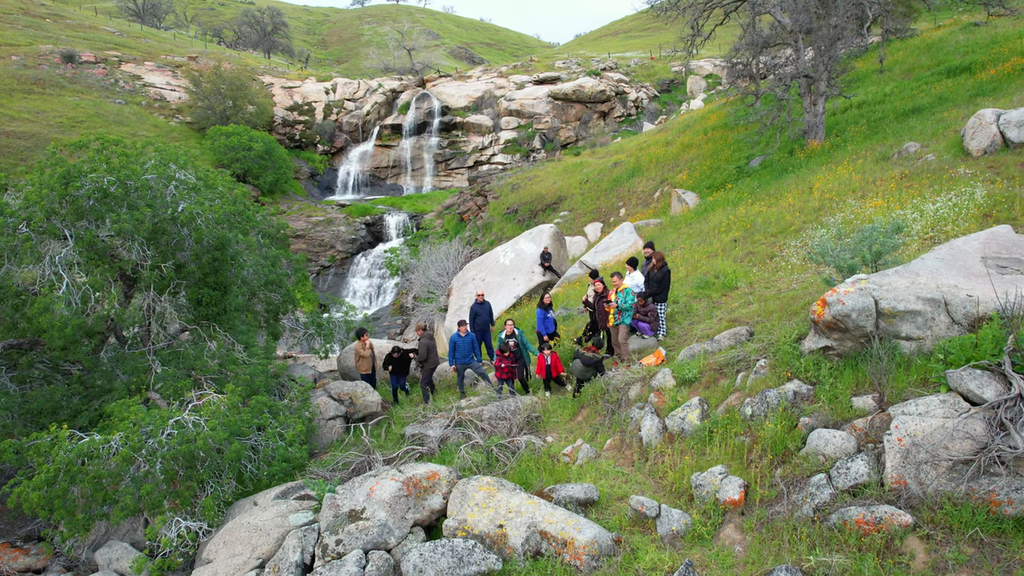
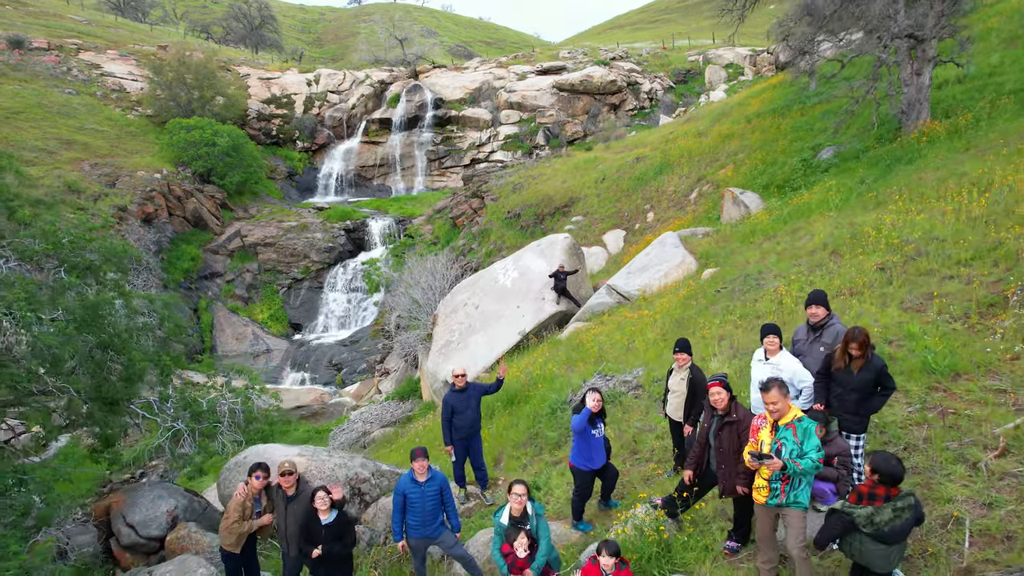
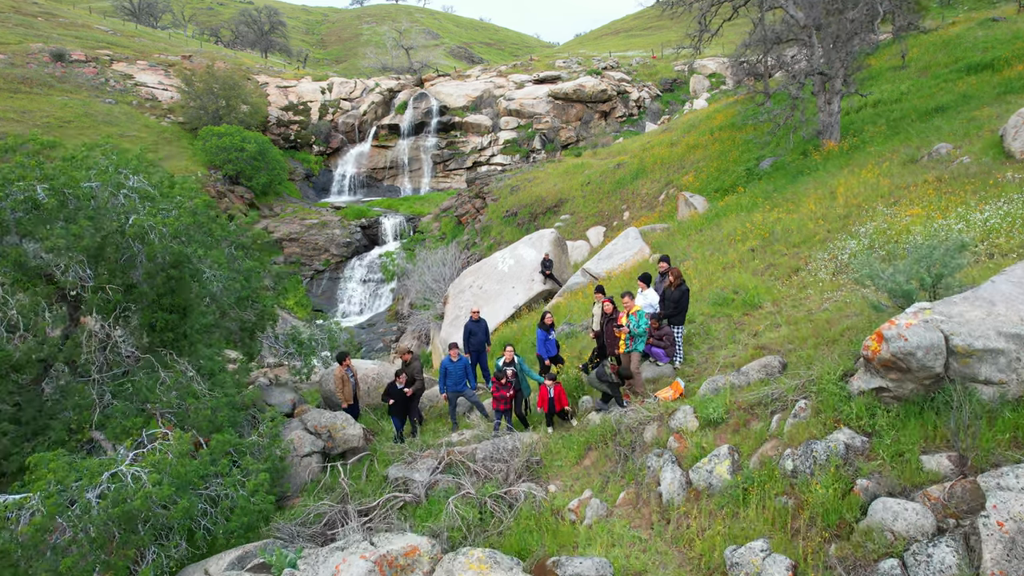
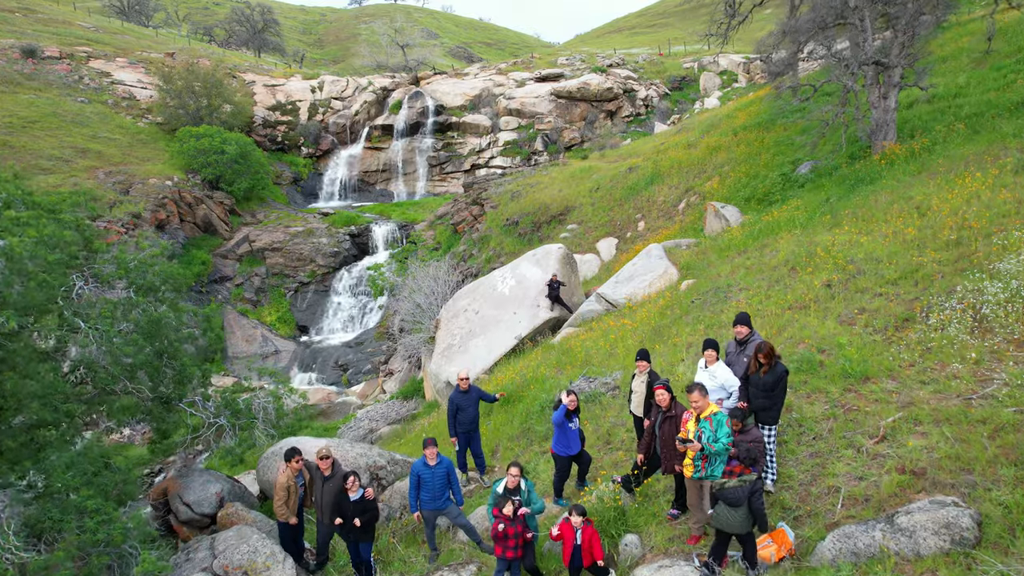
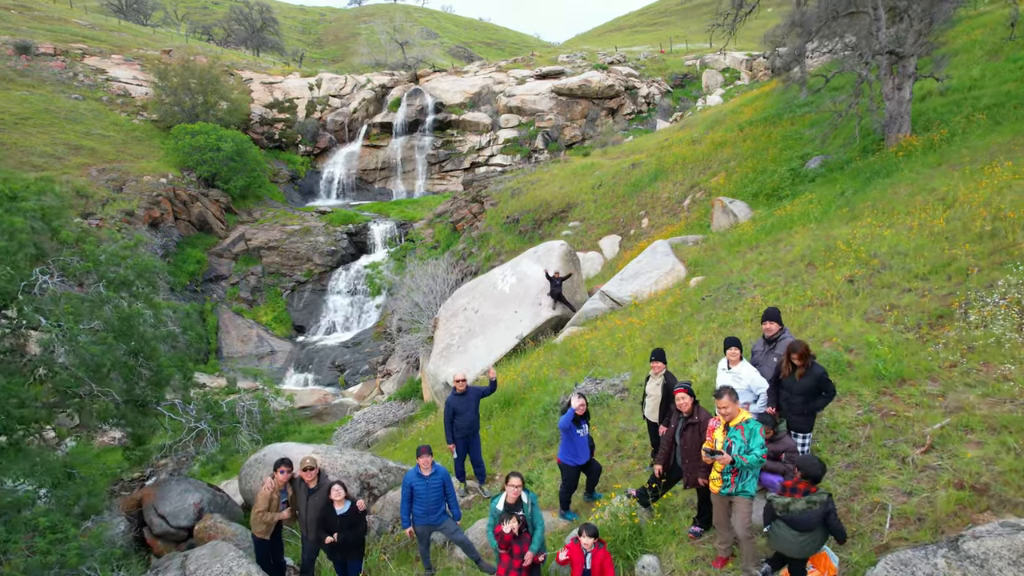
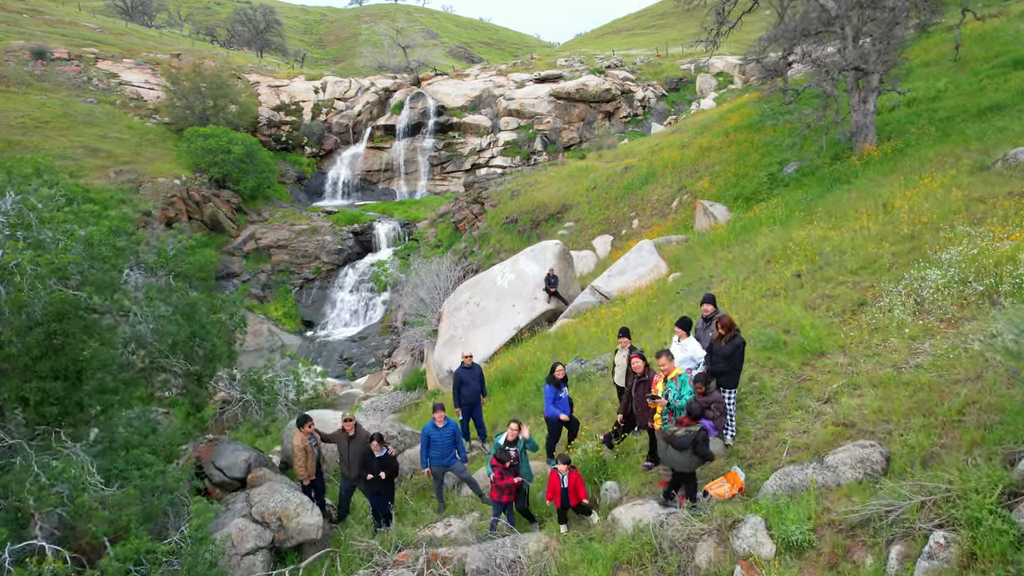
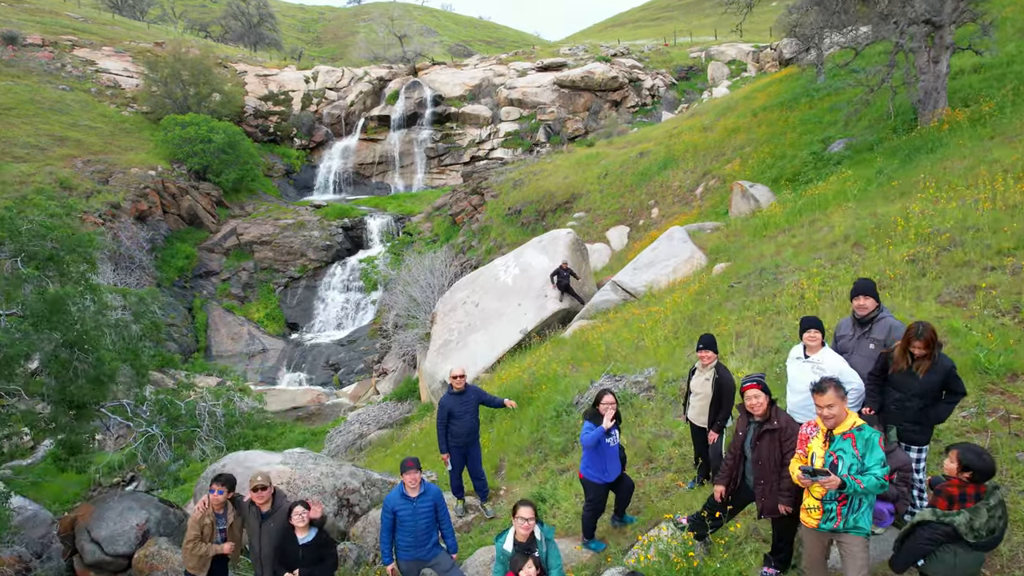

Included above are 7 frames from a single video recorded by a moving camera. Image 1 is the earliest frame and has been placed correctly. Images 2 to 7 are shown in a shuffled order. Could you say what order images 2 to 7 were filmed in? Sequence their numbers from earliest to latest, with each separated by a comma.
3, 6, 4, 5, 2, 7
